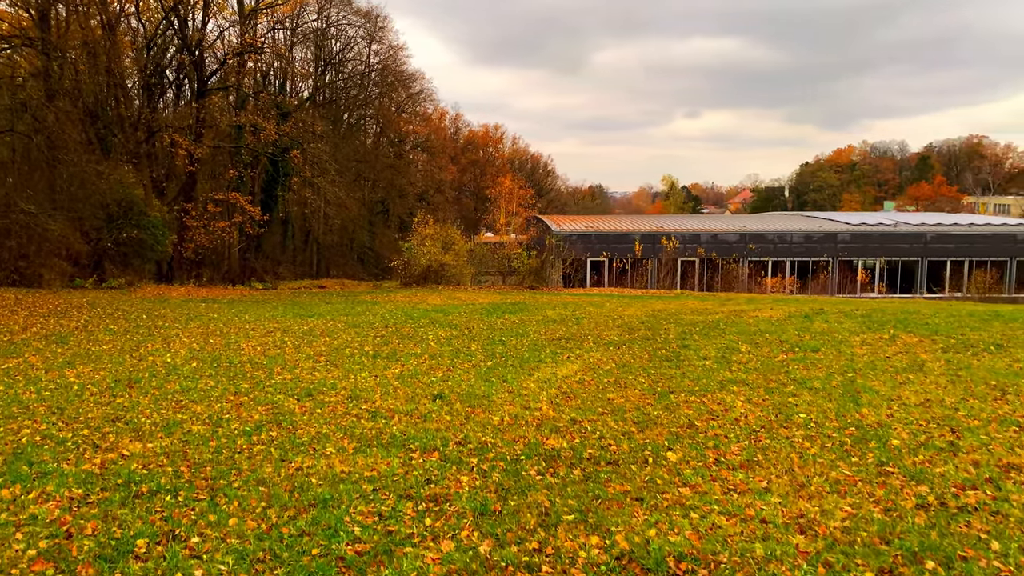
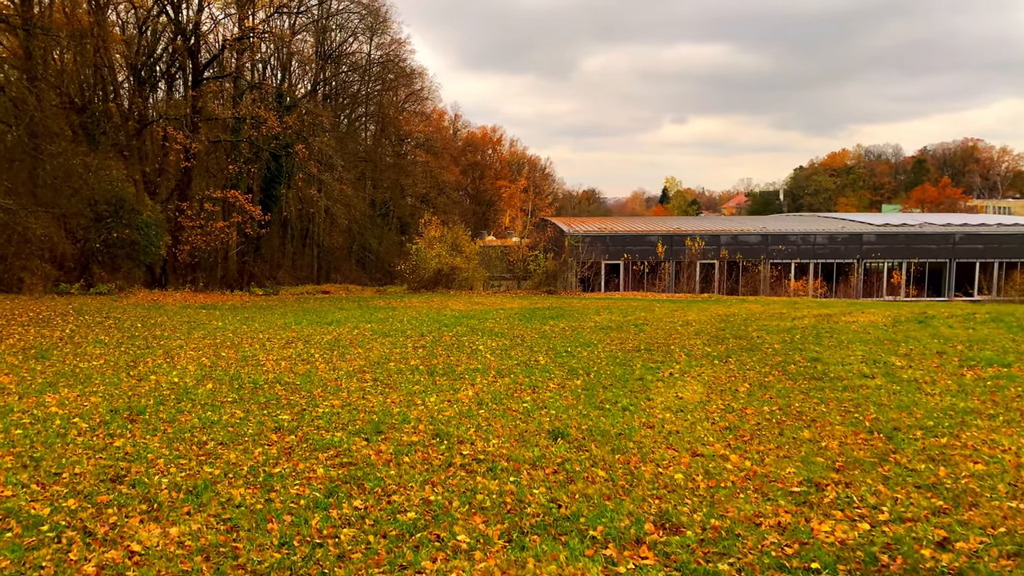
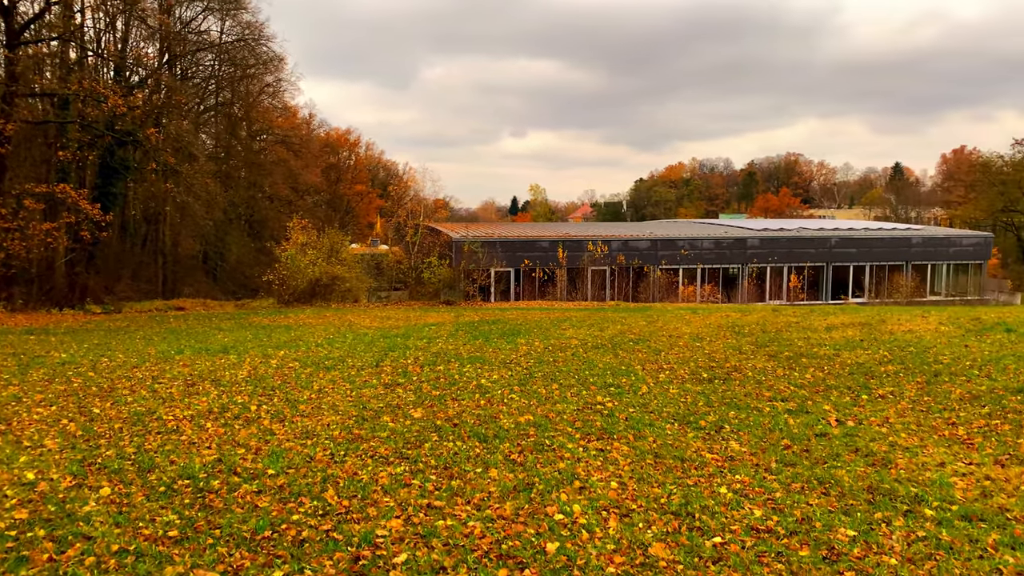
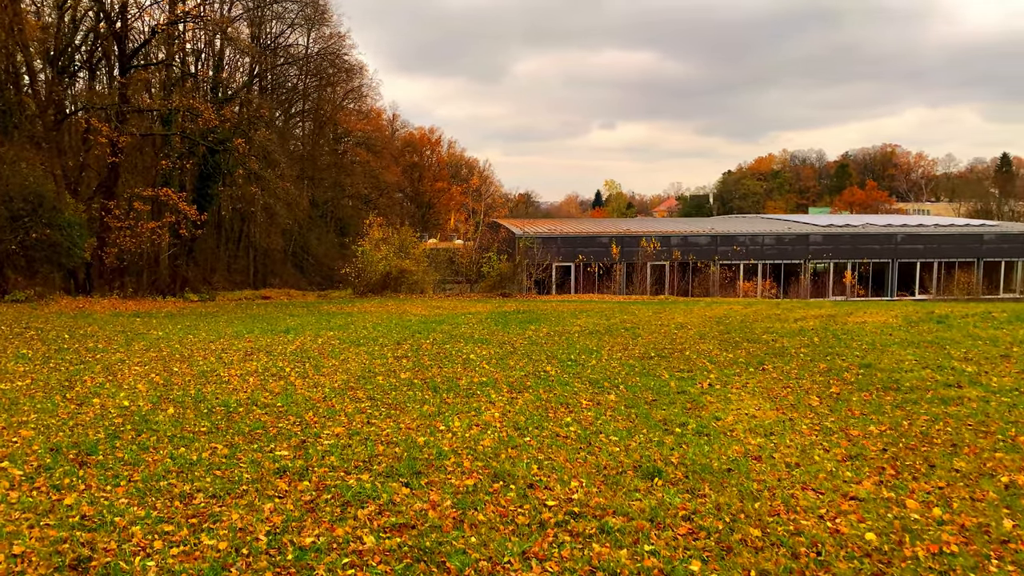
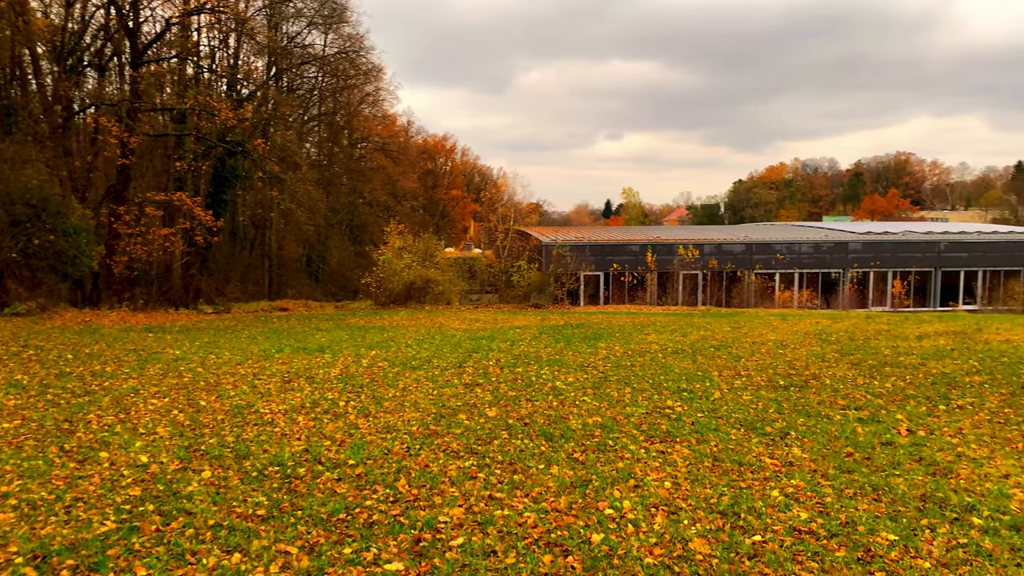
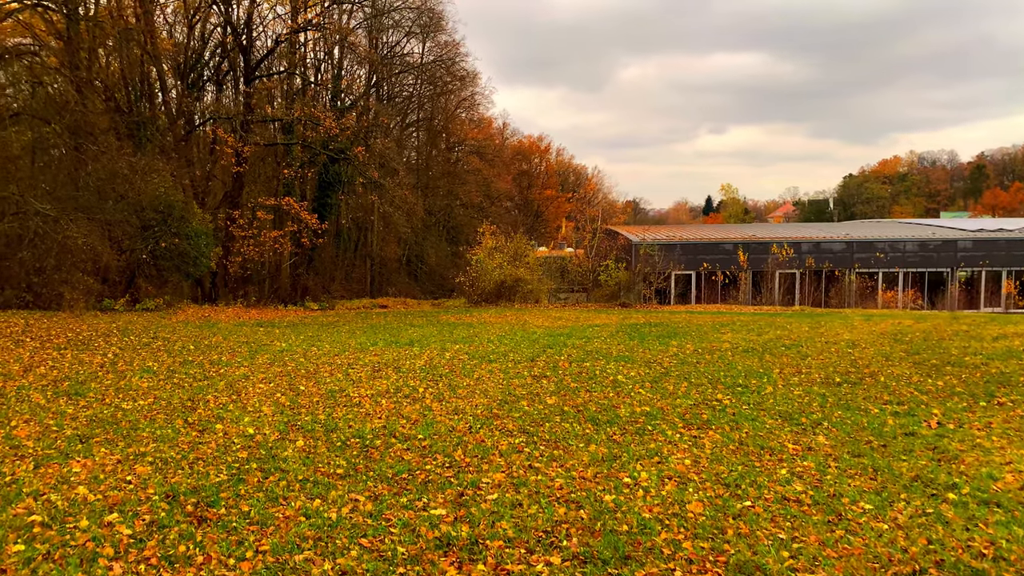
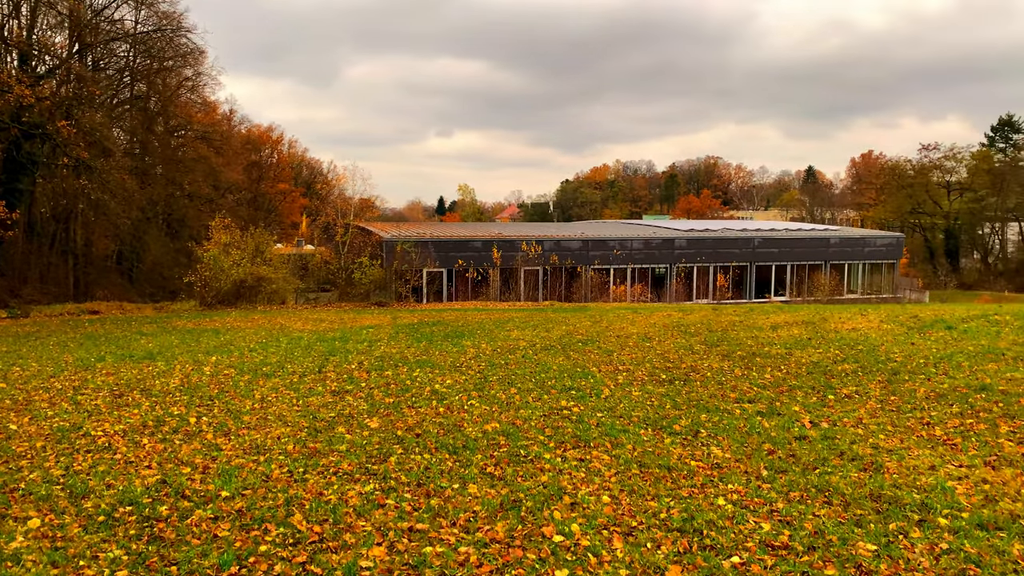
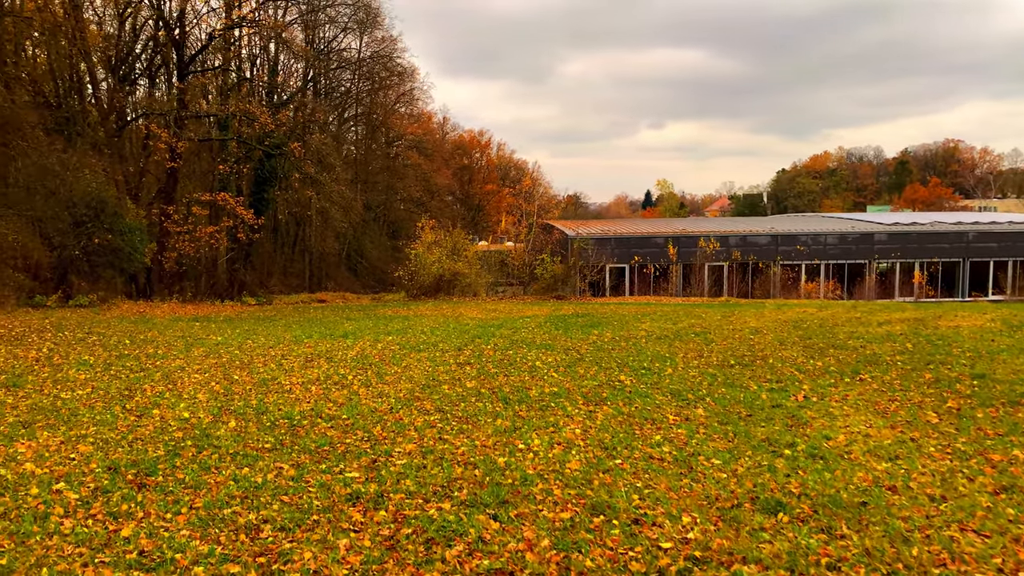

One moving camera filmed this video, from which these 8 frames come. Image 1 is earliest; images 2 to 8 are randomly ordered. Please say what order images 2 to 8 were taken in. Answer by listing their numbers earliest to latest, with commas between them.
2, 4, 8, 6, 5, 3, 7
